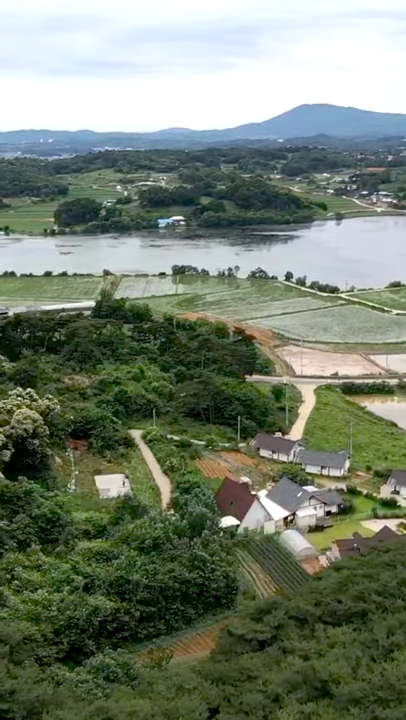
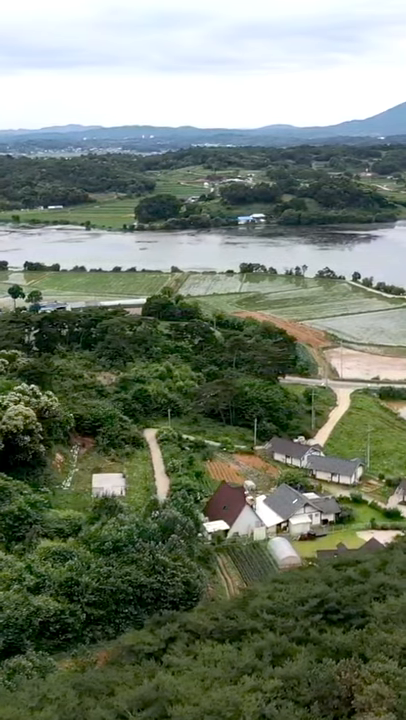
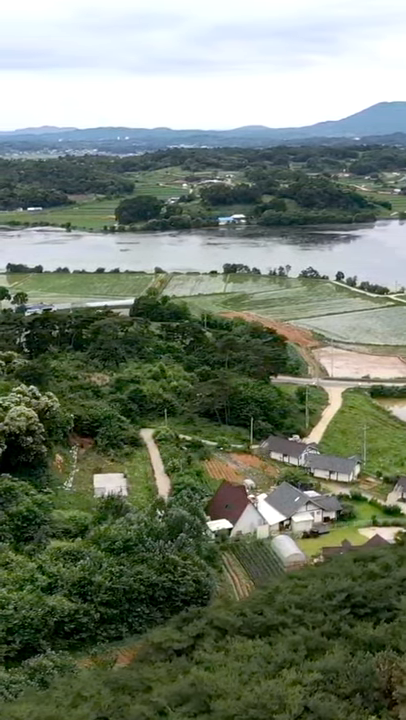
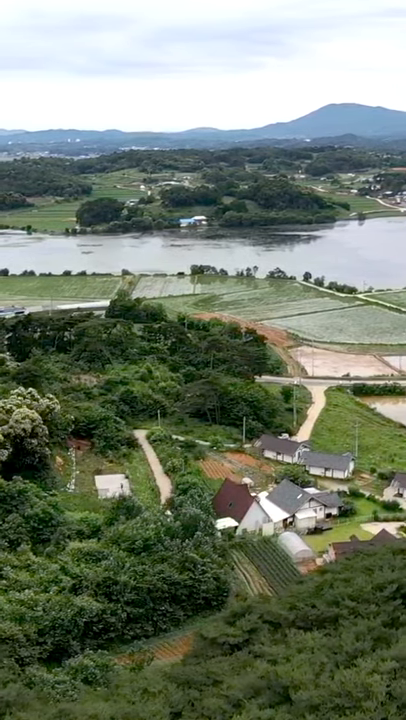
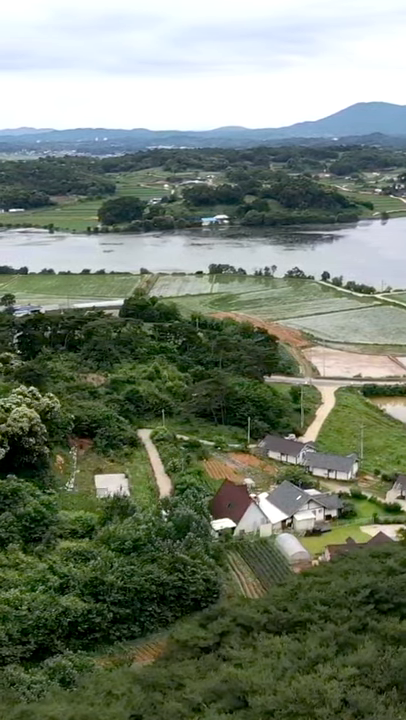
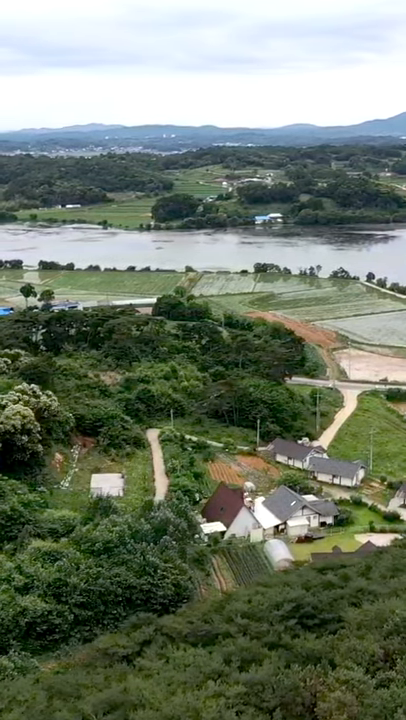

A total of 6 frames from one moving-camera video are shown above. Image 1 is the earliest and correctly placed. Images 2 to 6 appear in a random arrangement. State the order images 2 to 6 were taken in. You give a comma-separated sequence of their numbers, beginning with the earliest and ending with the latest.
4, 5, 3, 2, 6
